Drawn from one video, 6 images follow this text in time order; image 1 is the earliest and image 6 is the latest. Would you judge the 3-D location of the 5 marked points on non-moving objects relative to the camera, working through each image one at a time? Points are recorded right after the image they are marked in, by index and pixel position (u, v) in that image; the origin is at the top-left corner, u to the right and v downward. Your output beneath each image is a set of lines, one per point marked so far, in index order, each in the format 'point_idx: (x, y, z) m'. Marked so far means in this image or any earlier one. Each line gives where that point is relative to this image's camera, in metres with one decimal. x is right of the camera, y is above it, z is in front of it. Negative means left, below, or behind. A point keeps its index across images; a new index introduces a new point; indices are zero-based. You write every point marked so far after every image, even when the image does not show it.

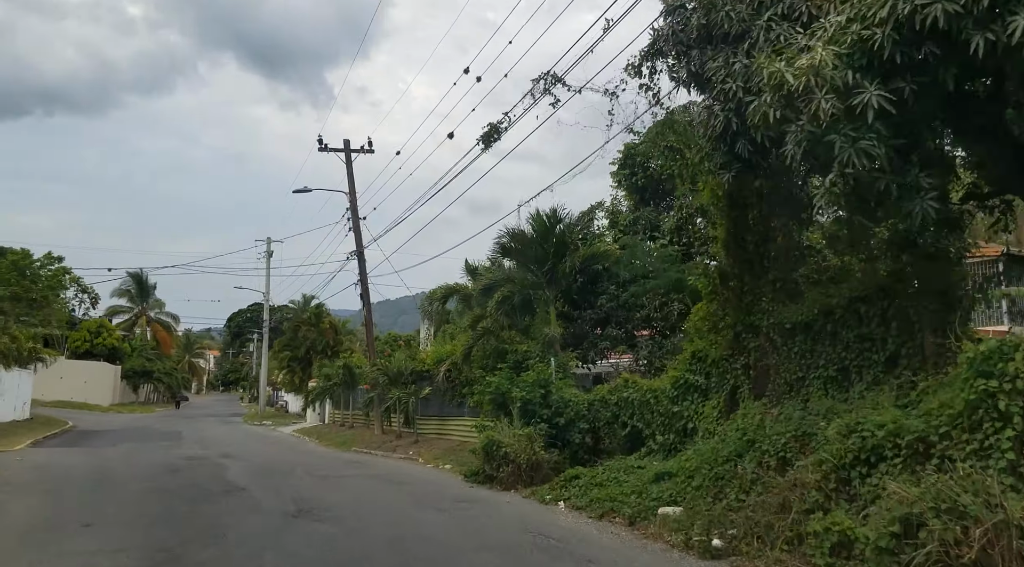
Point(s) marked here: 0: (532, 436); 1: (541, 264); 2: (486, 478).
0: (+0.4, -3.1, +14.4) m
1: (+0.7, +0.5, +18.7) m
2: (-0.5, -4.0, +14.7) m
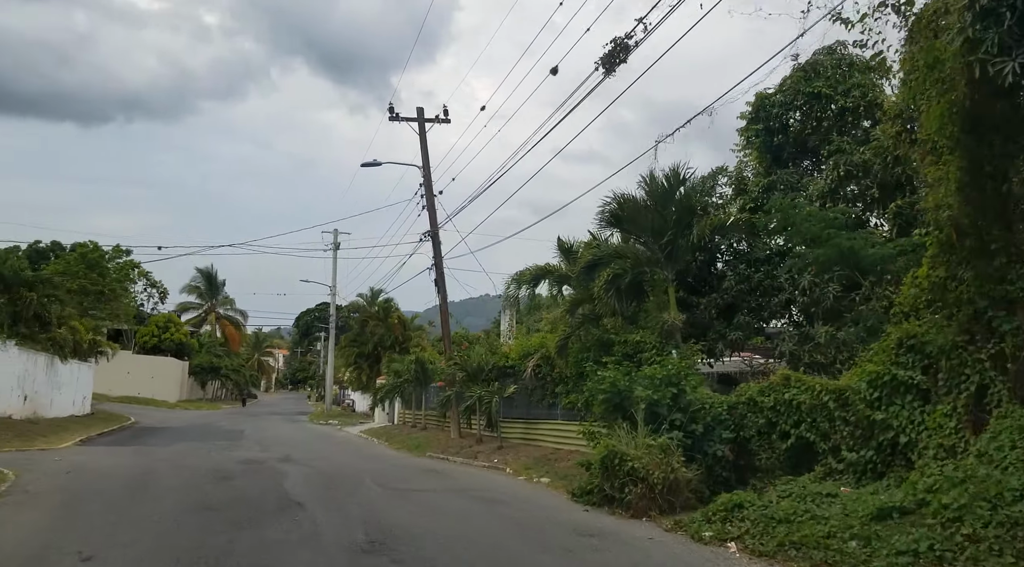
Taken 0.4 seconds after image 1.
0: (+2.4, -2.5, +11.1) m
1: (+3.1, +1.0, +15.3) m
2: (+1.5, -3.4, +11.4) m
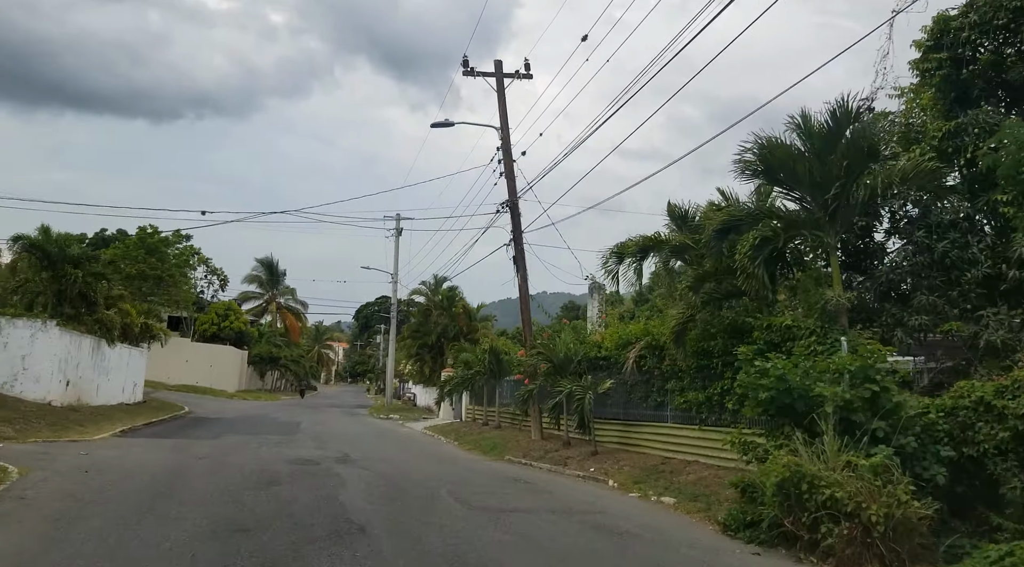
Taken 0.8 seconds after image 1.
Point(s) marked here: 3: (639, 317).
0: (+4.0, -2.0, +7.8) m
1: (+5.0, +1.6, +11.9) m
2: (+3.0, -2.9, +8.1) m
3: (+3.0, -0.8, +16.9) m
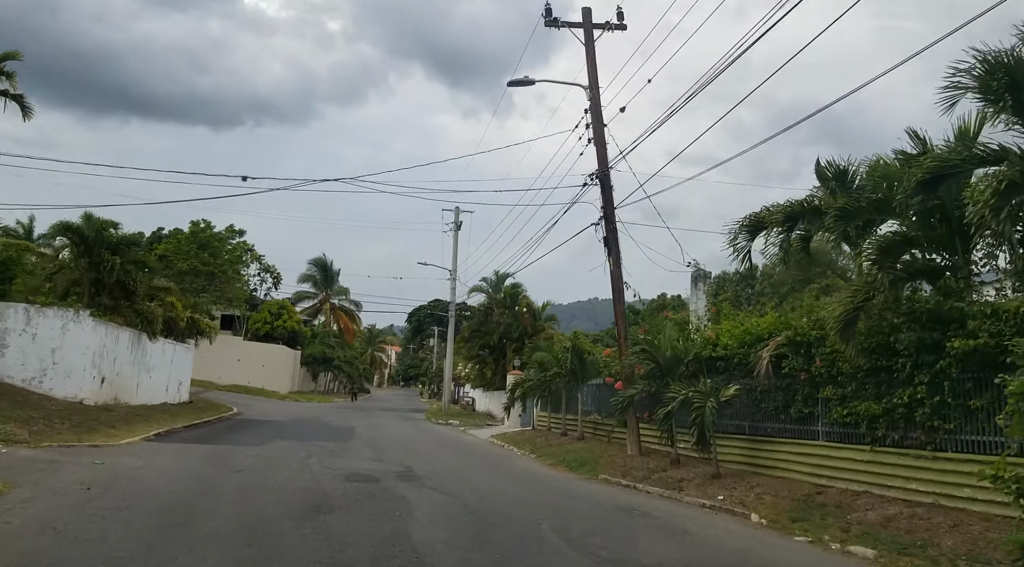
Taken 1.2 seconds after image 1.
0: (+5.2, -1.6, +4.4) m
1: (+6.6, +2.0, +8.5) m
2: (+4.3, -2.5, +4.8) m
3: (+4.9, -0.4, +13.6) m
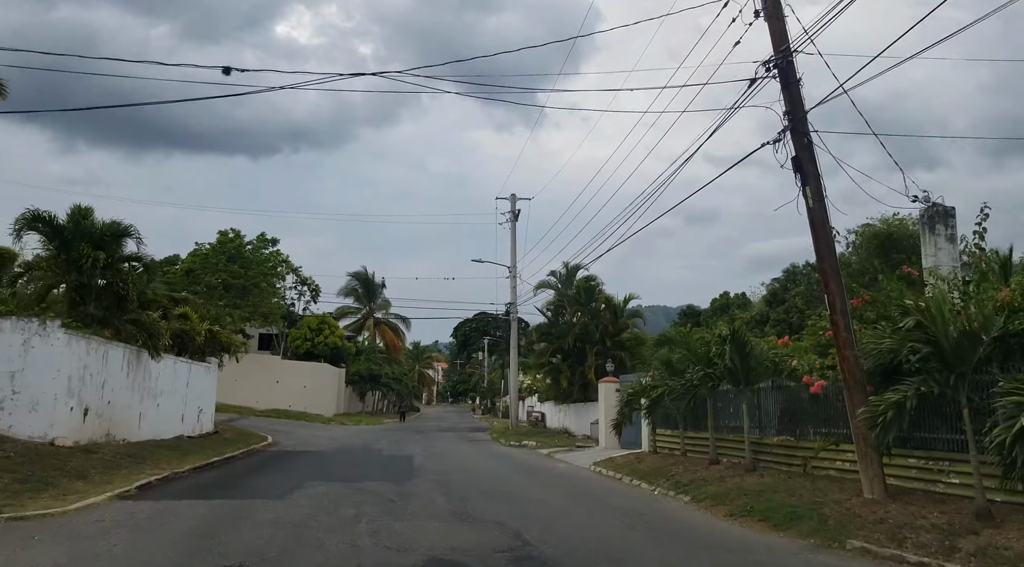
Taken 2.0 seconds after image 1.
0: (+6.7, -0.4, -1.7) m
1: (+8.1, +3.1, +2.4) m
2: (+5.9, -1.4, -1.2) m
3: (+6.9, +0.6, +7.6) m
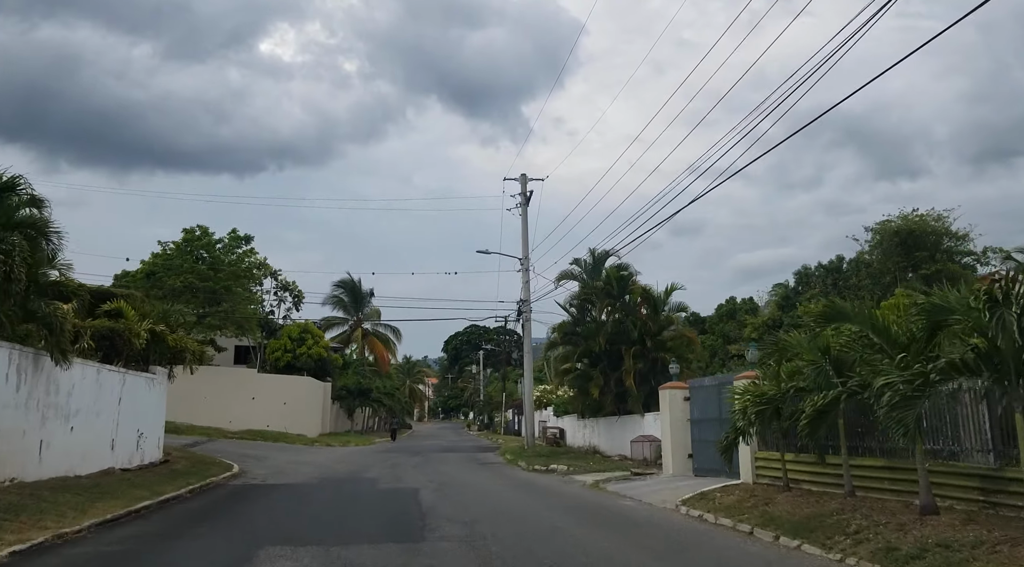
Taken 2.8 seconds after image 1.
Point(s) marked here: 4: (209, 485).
0: (+7.9, +0.7, -6.9) m
1: (+9.2, +4.2, -2.8) m
2: (+7.1, -0.2, -6.5) m
3: (+7.9, +1.5, +2.4) m
4: (-8.1, -5.4, +18.9) m
